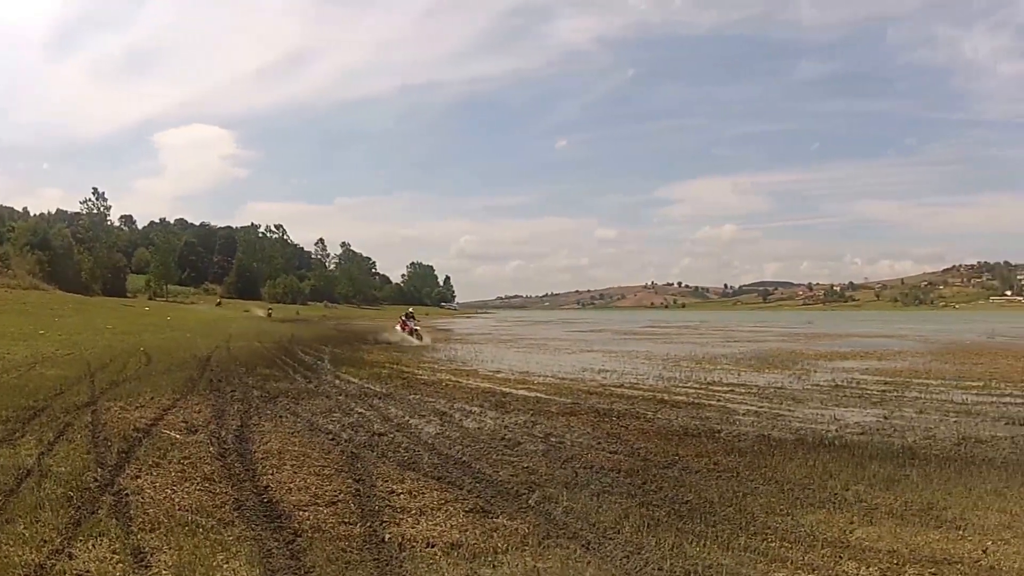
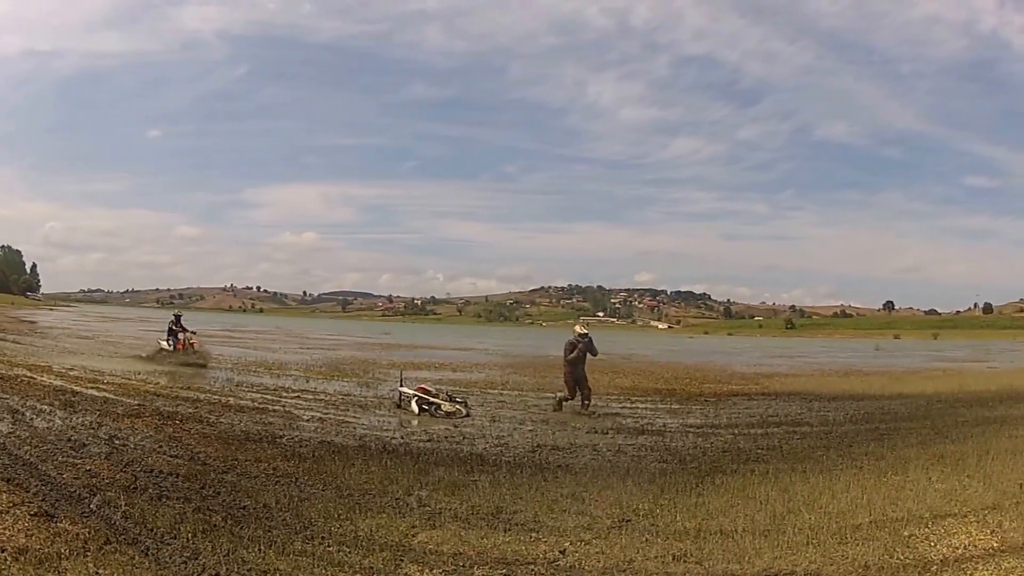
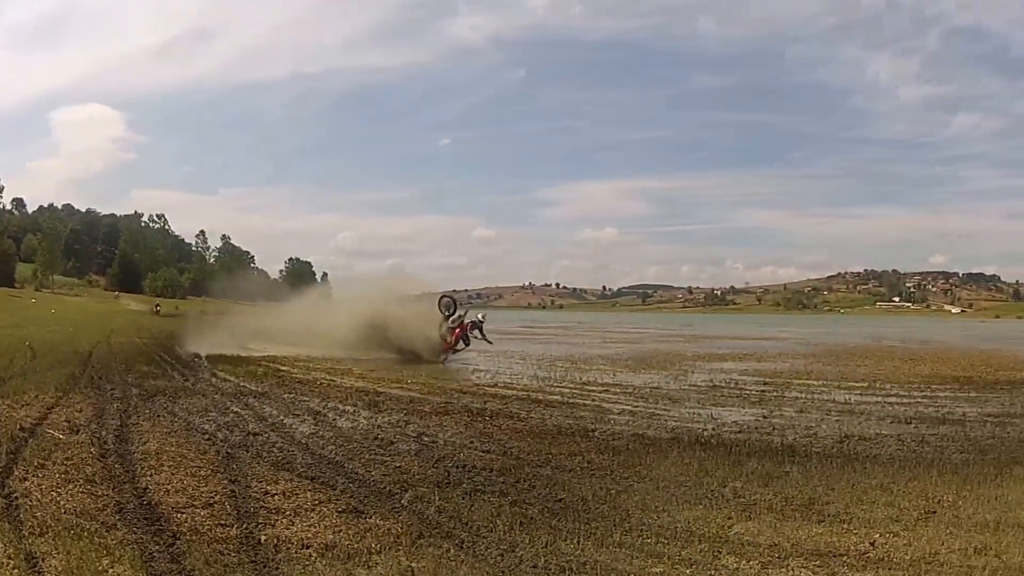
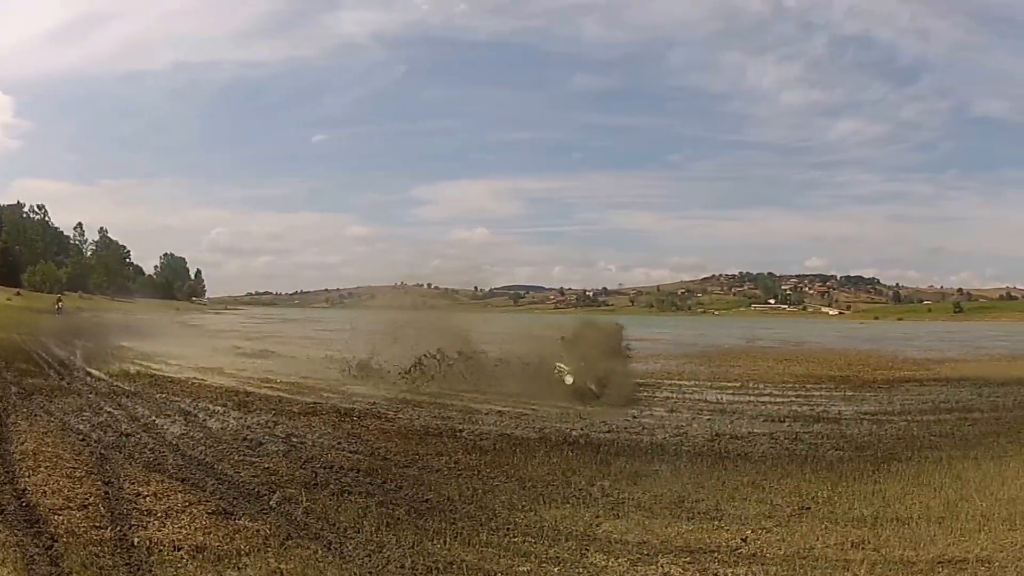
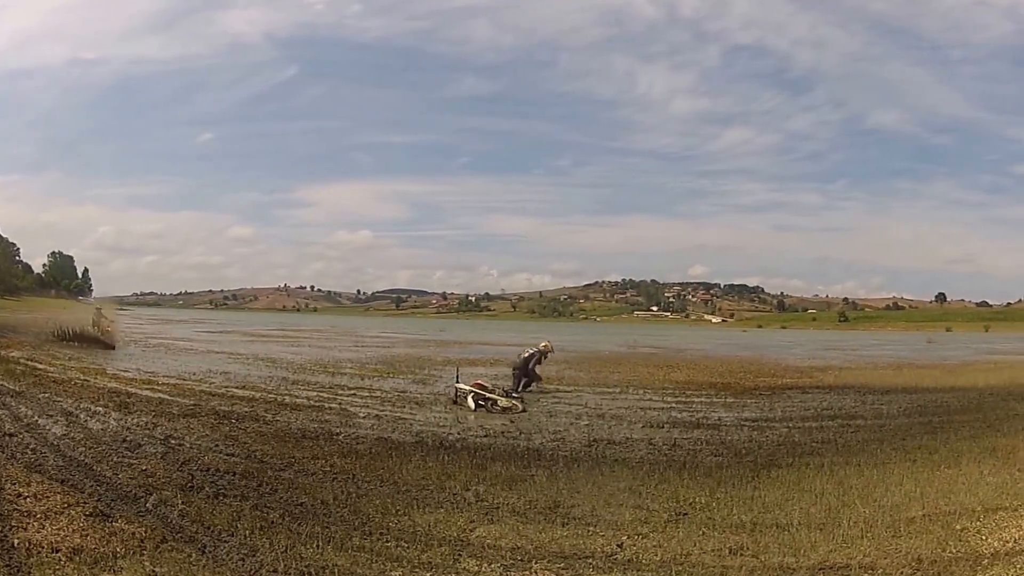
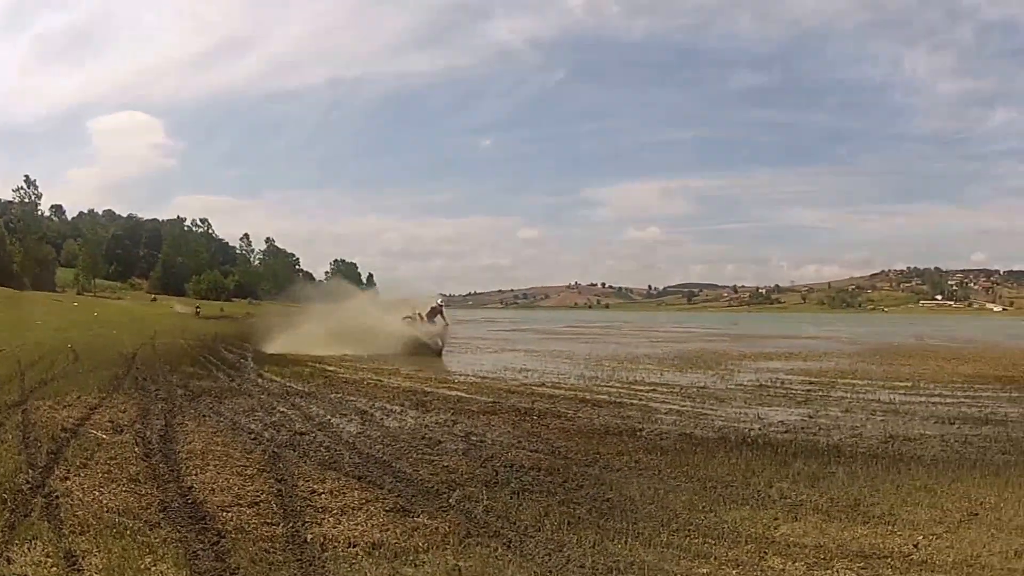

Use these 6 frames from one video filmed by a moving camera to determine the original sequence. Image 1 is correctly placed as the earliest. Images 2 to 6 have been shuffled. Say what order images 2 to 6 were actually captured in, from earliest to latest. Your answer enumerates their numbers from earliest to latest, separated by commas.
6, 3, 4, 5, 2
